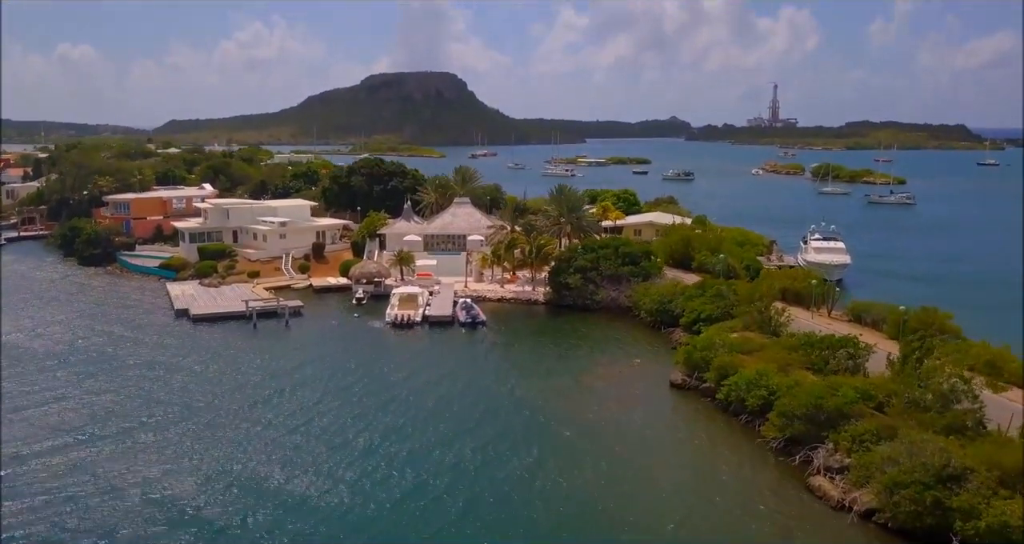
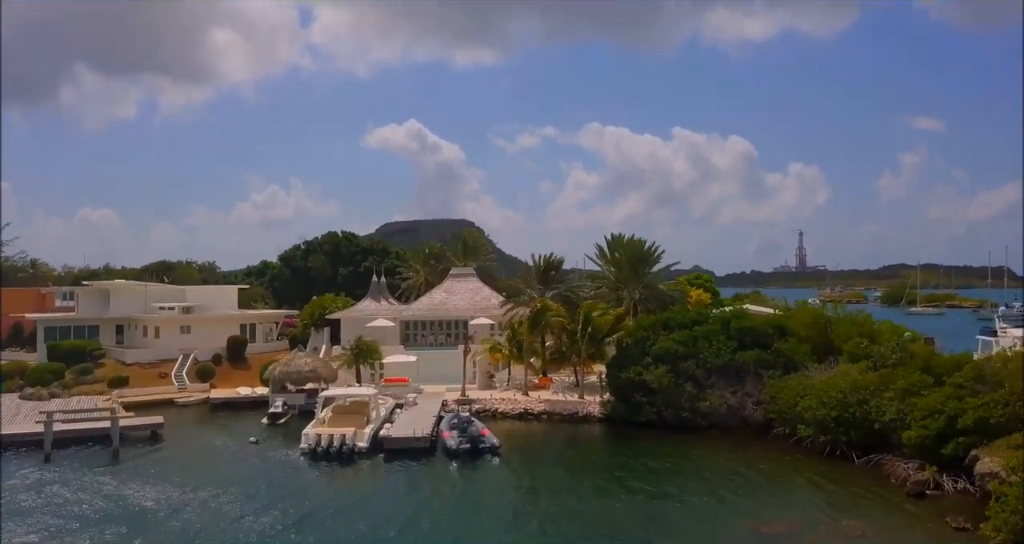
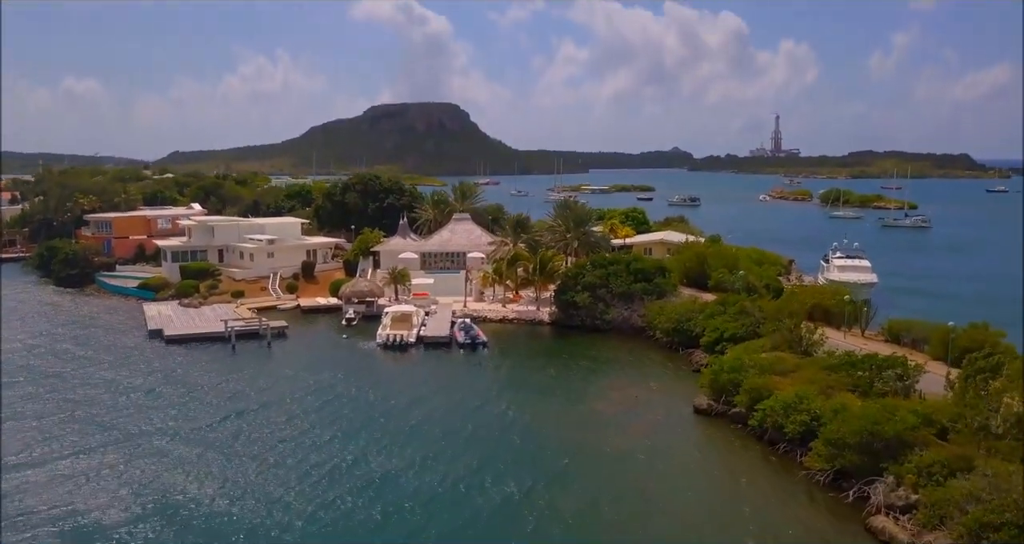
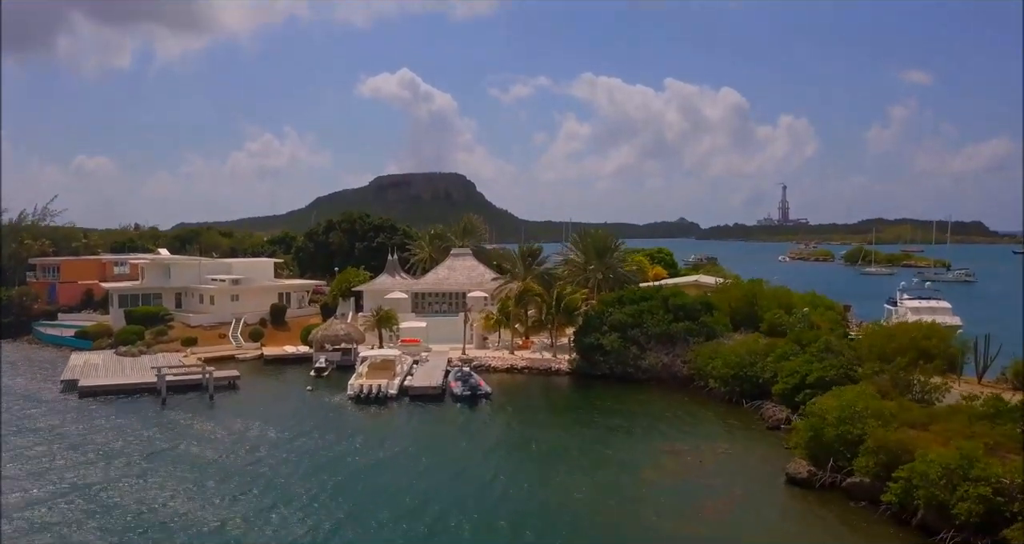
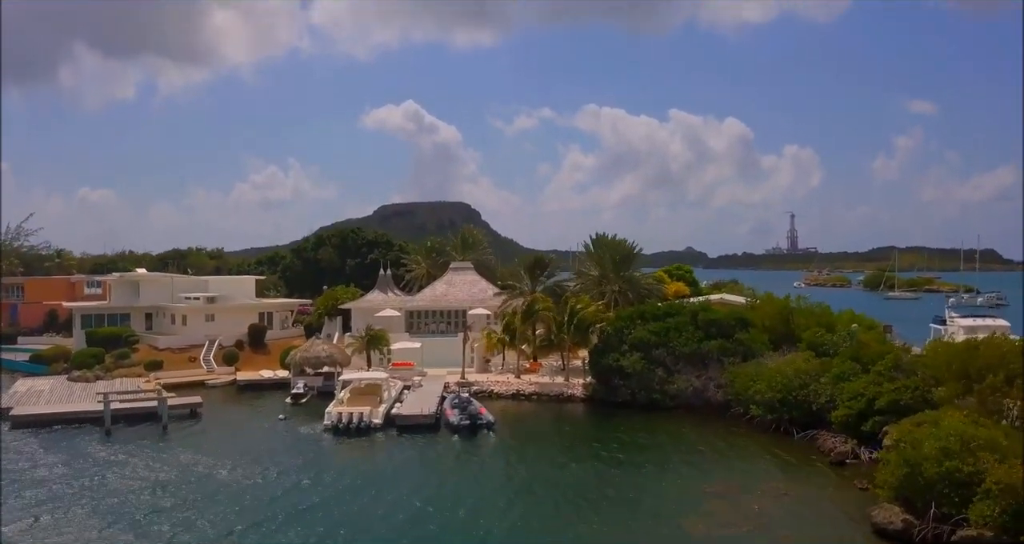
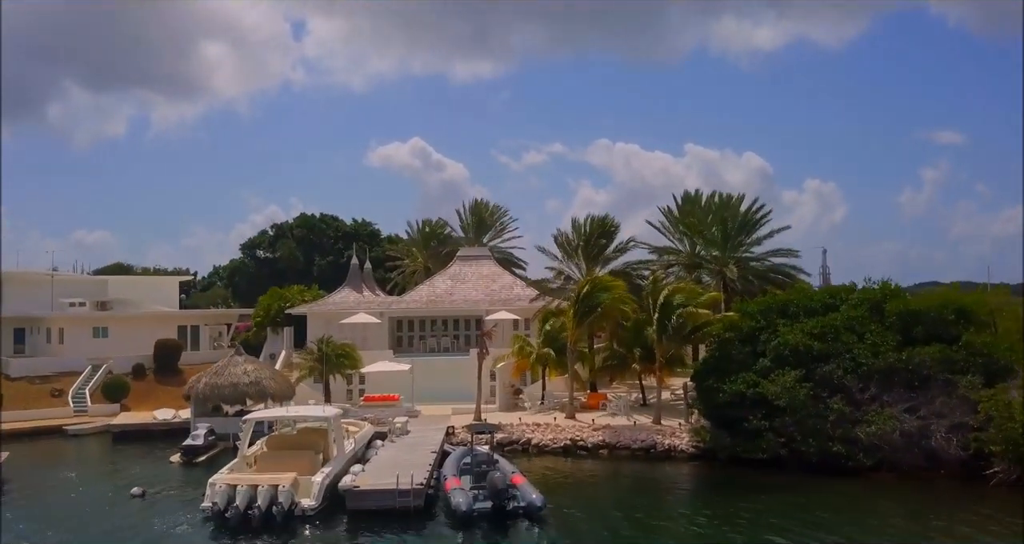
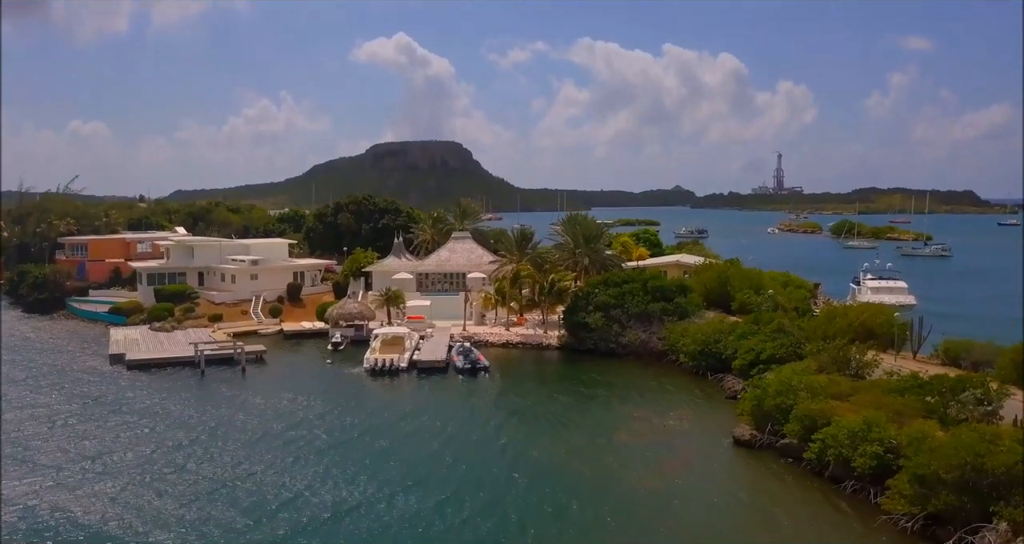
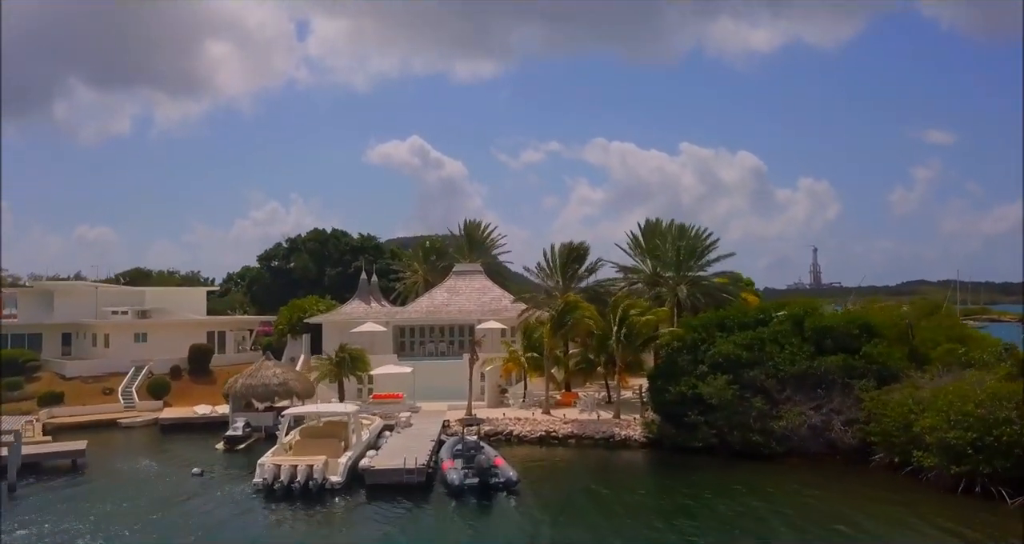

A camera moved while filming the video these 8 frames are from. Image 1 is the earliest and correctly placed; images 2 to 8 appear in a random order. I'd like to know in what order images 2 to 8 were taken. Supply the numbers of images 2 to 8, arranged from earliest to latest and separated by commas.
3, 7, 4, 5, 2, 8, 6
